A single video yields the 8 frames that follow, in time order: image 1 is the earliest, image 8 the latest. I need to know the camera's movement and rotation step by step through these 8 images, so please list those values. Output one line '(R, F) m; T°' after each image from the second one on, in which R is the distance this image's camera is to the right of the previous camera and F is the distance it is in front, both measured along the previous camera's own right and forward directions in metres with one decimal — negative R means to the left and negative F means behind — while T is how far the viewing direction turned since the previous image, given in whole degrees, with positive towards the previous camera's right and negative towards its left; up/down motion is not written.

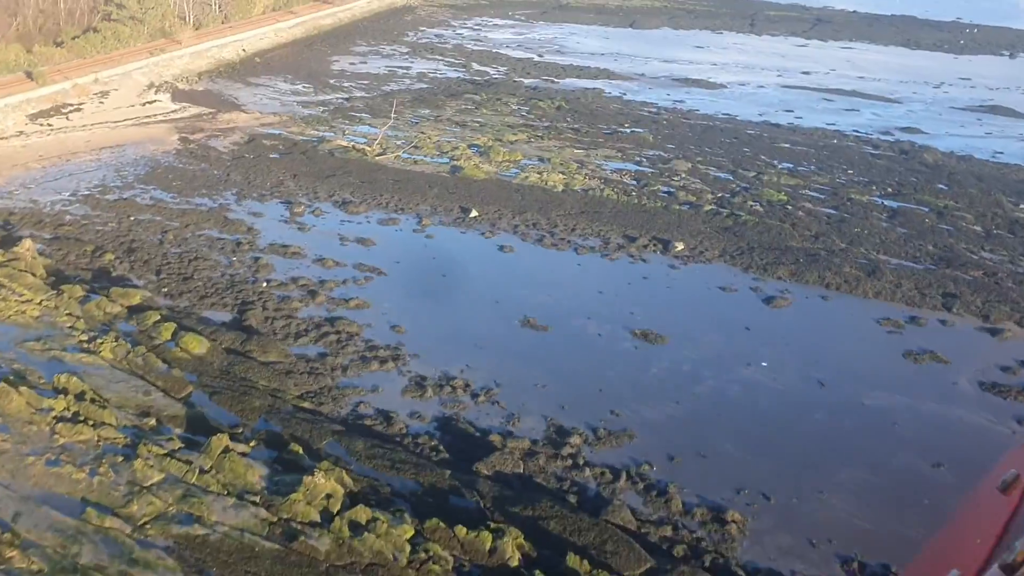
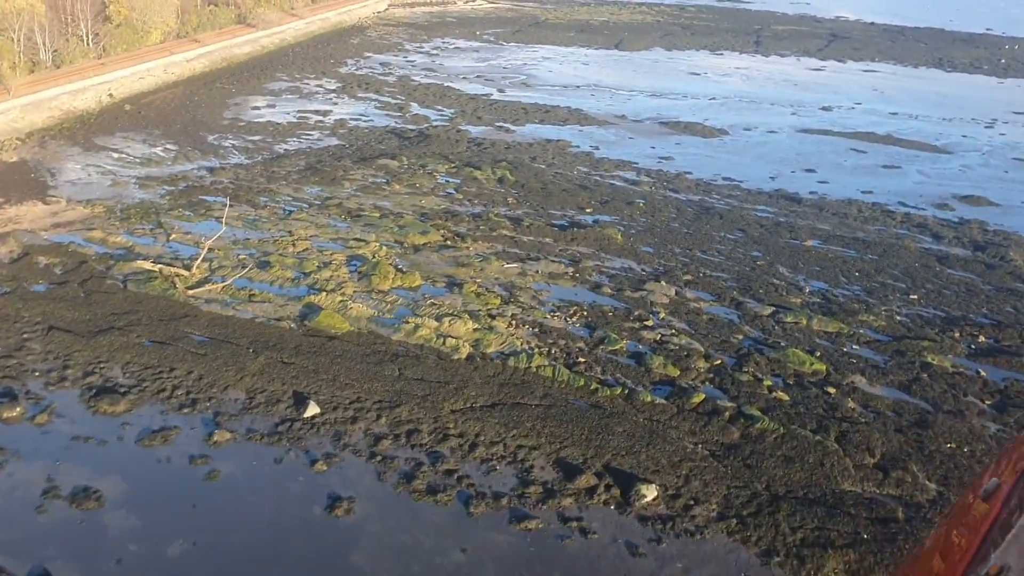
(+1.0, +4.4) m; 0°
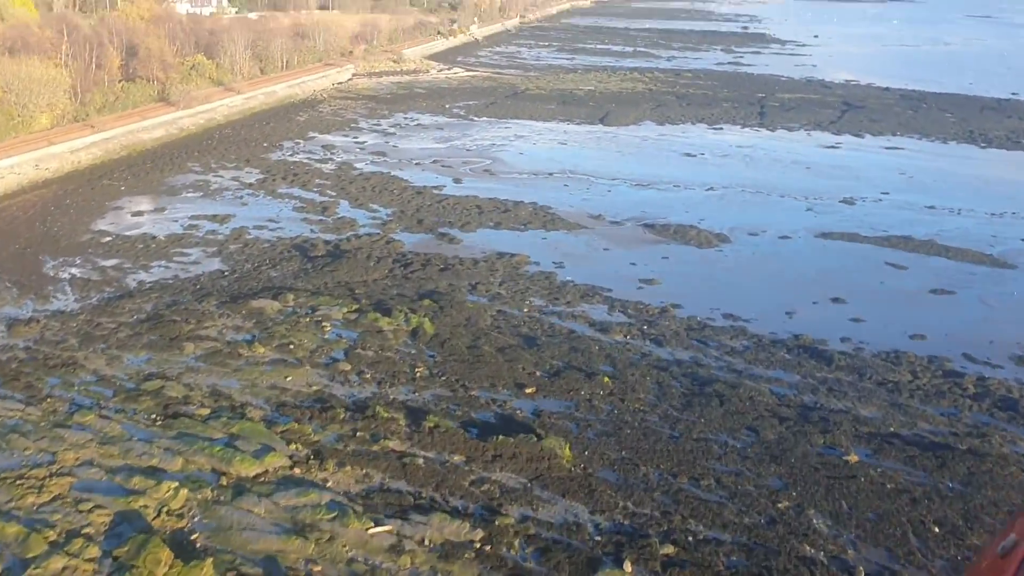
(+0.8, +3.4) m; 0°
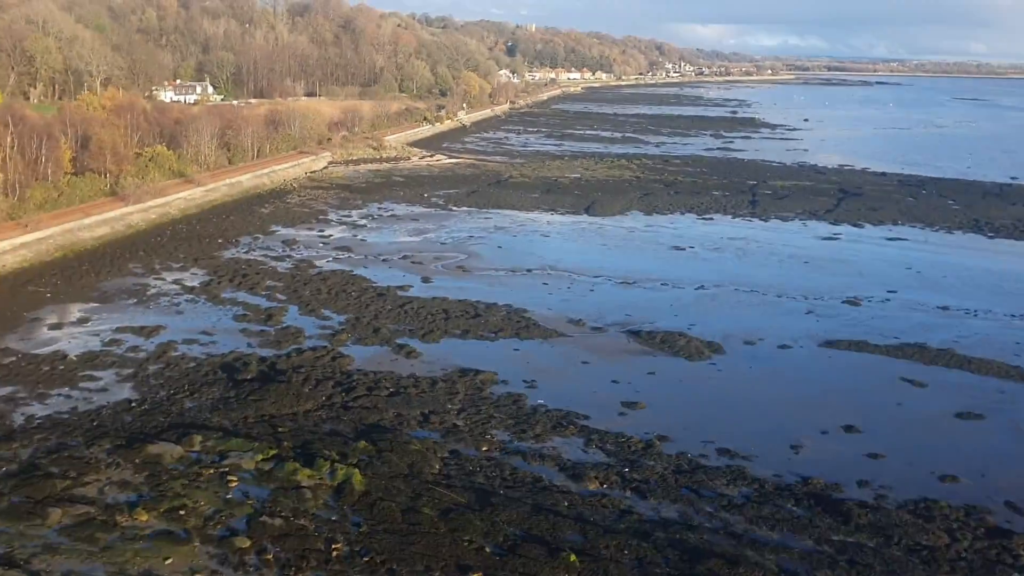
(+0.4, +1.5) m; 0°
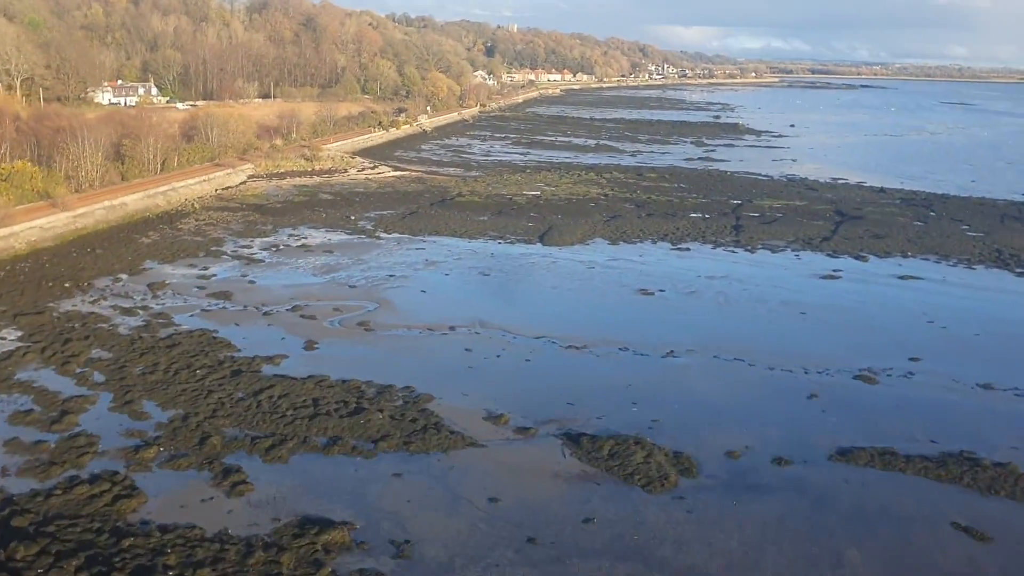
(+0.9, +3.5) m; +1°
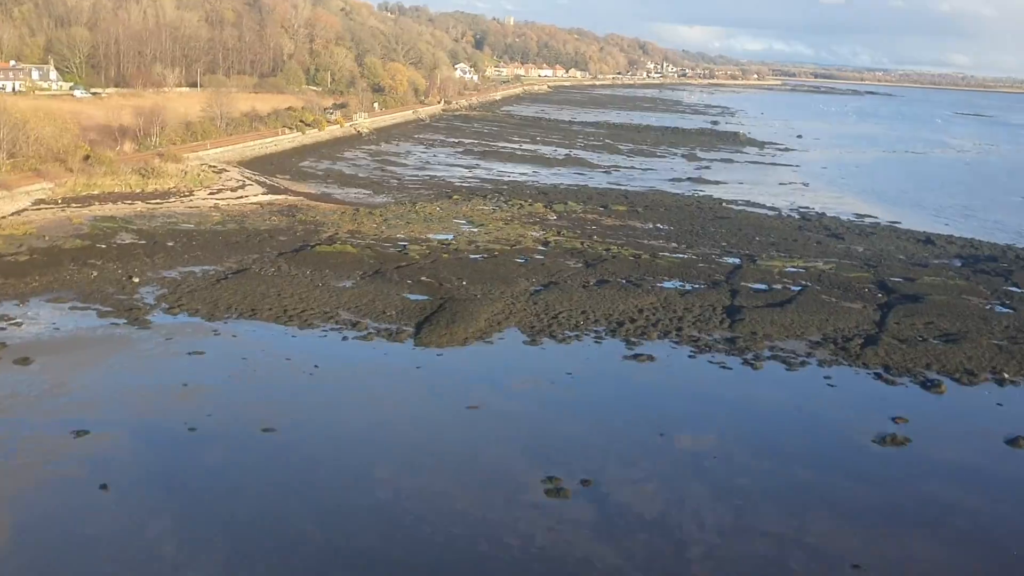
(+1.7, +7.1) m; 0°
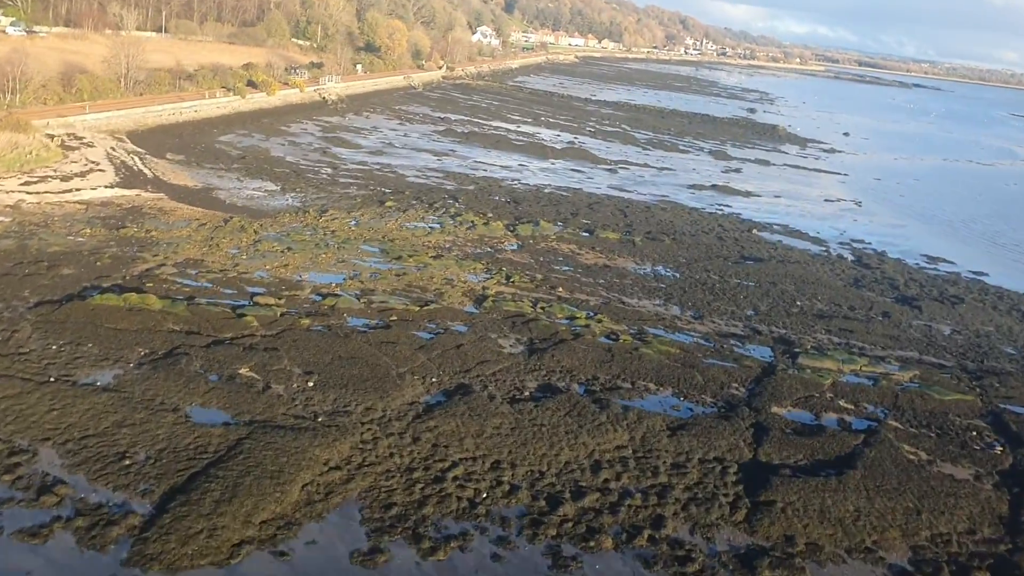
(+1.2, +5.6) m; -1°
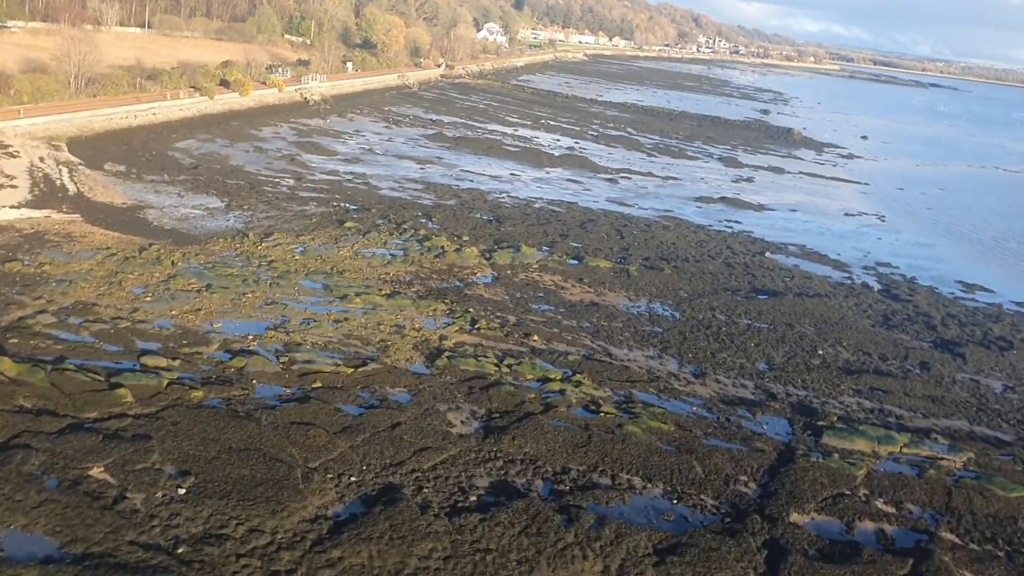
(+0.5, +2.0) m; -1°
